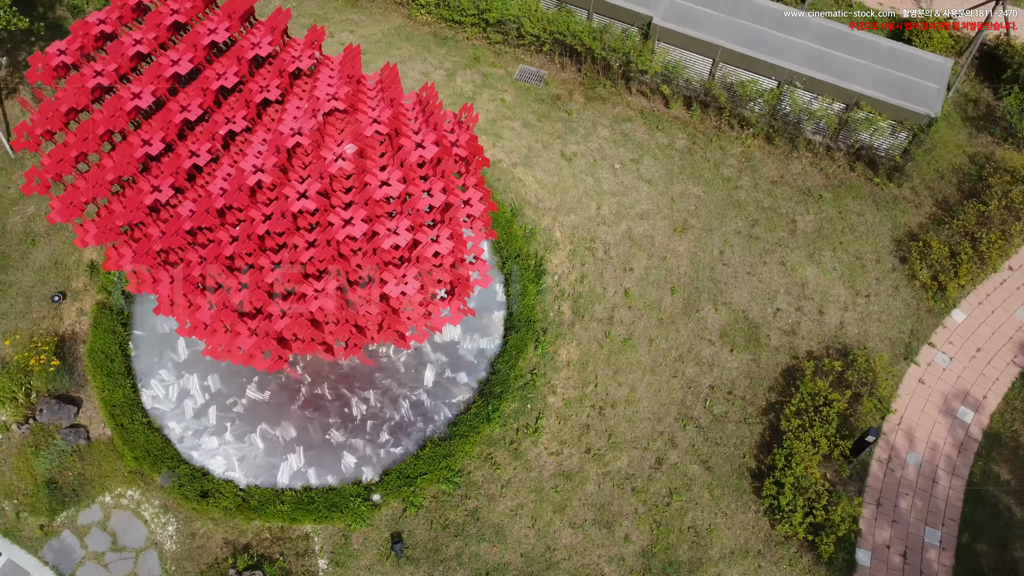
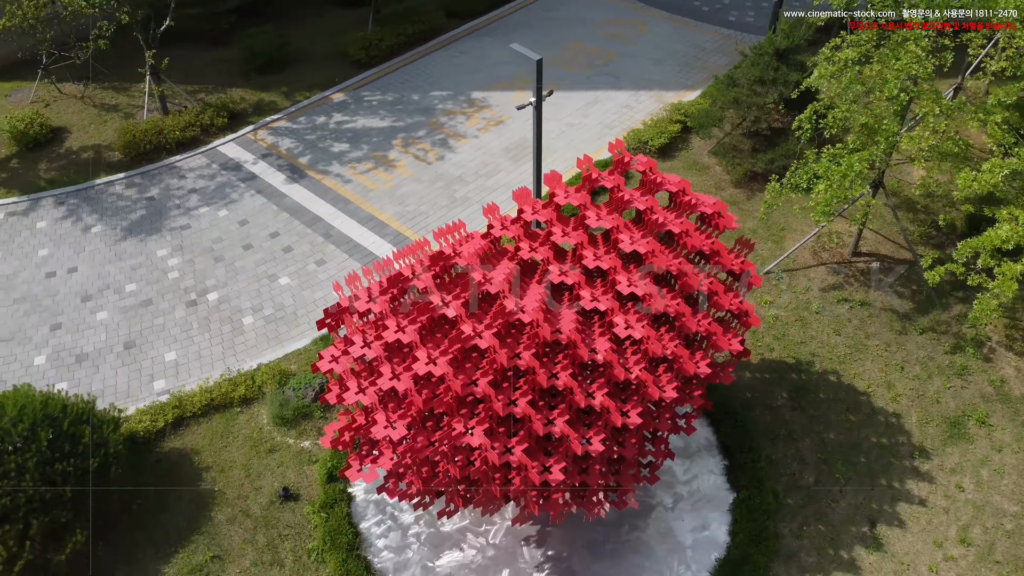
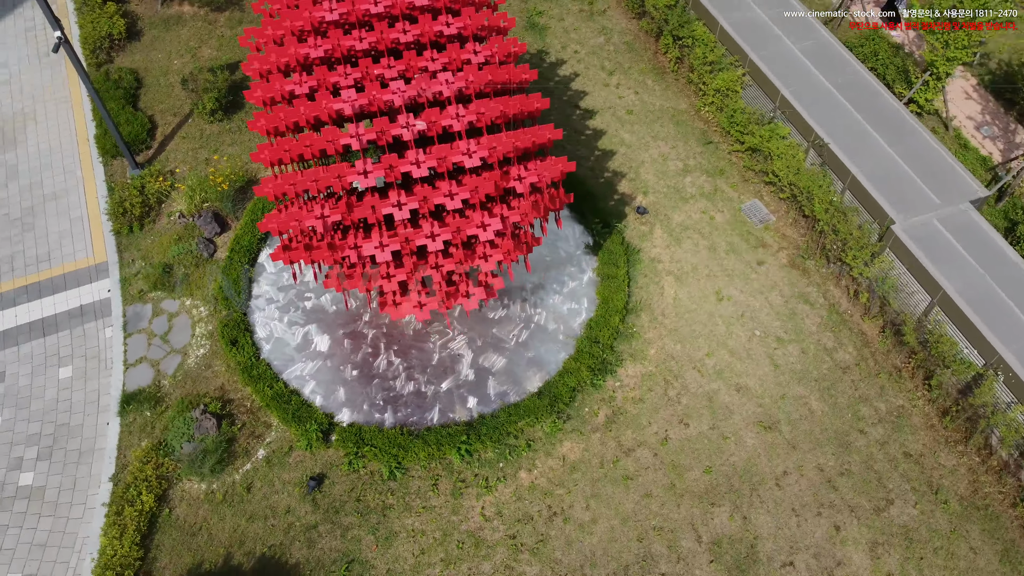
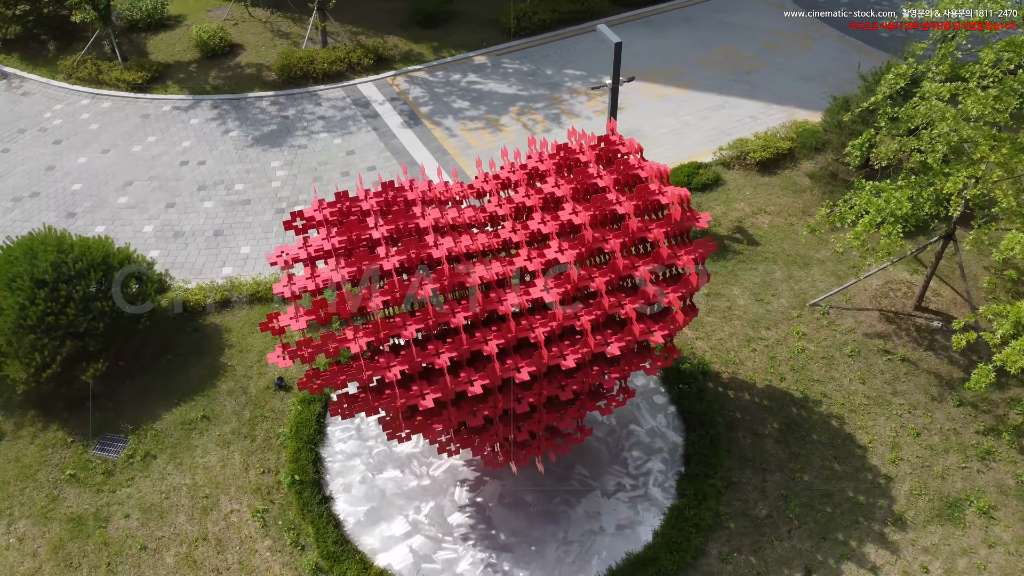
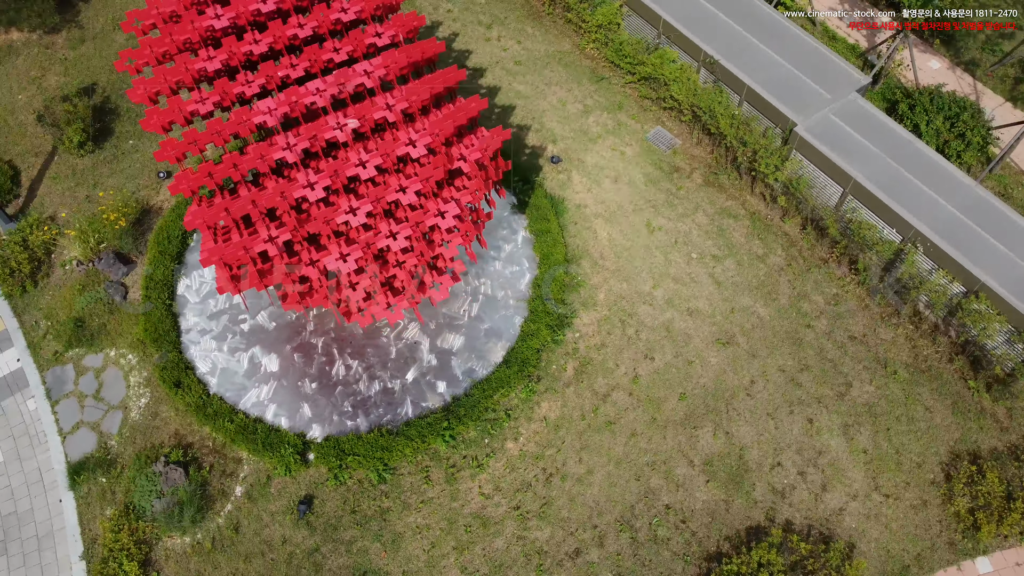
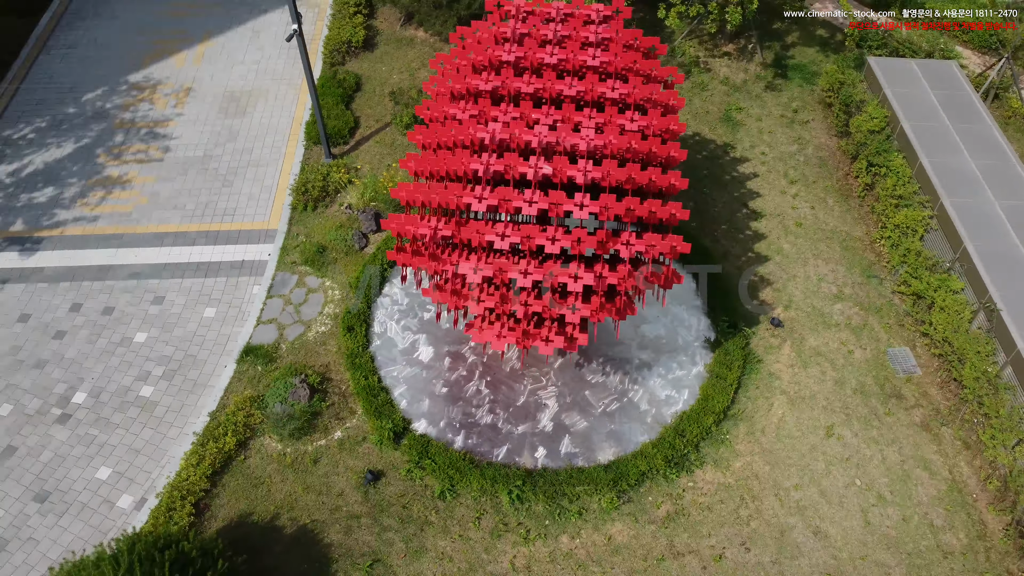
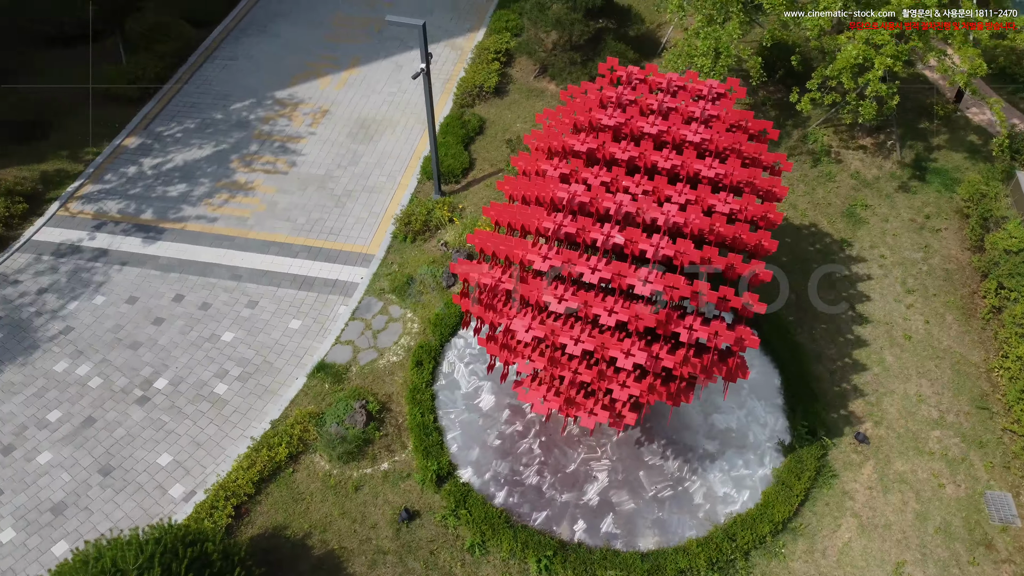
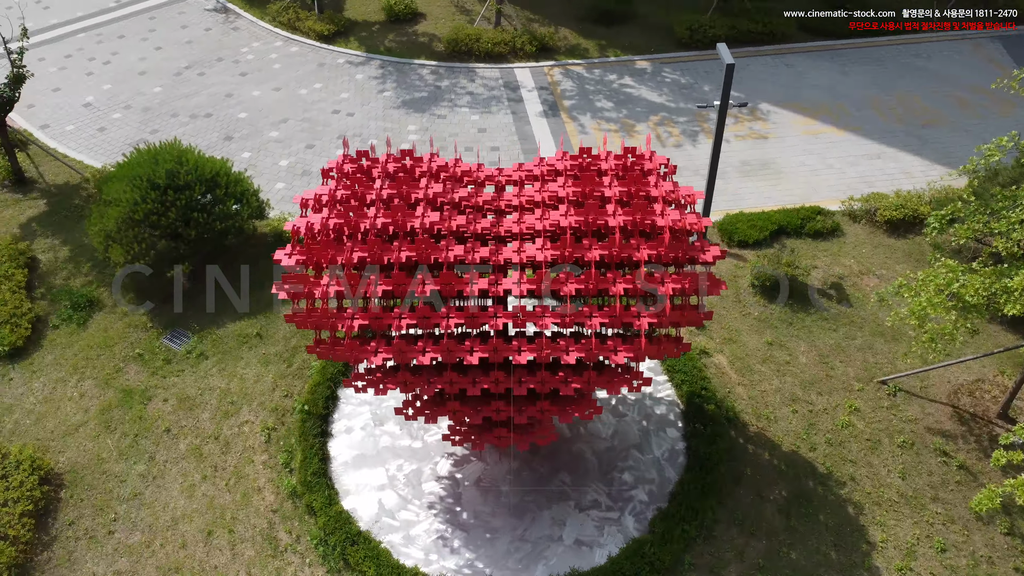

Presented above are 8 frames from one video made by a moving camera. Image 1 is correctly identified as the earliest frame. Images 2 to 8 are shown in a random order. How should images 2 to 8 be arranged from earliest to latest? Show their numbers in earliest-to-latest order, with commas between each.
5, 3, 6, 7, 2, 4, 8
